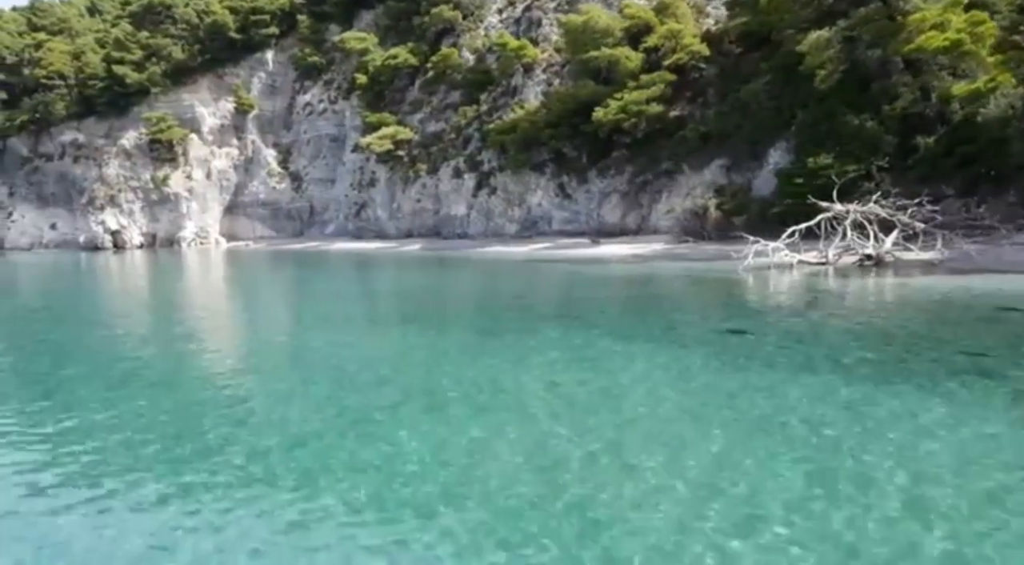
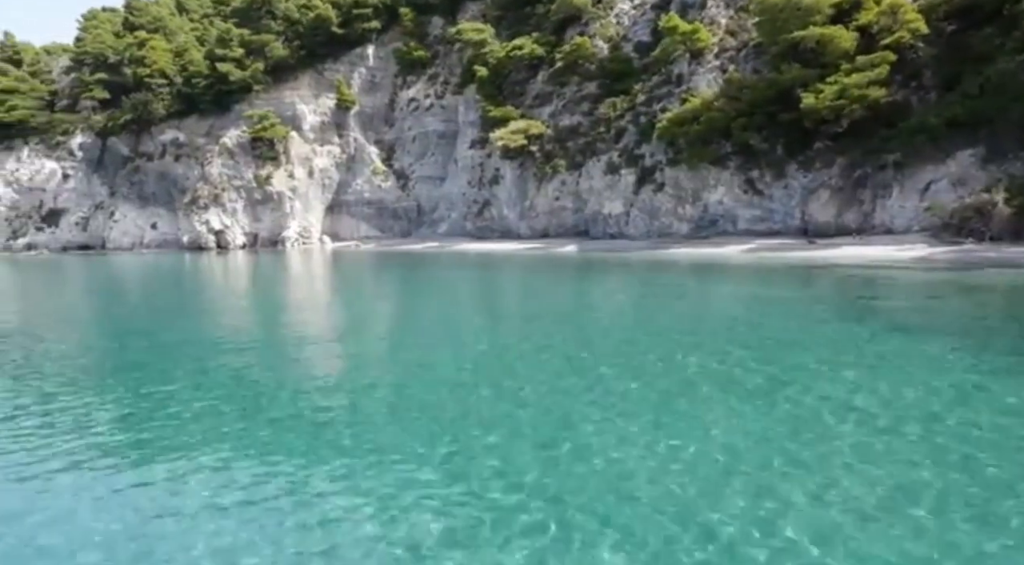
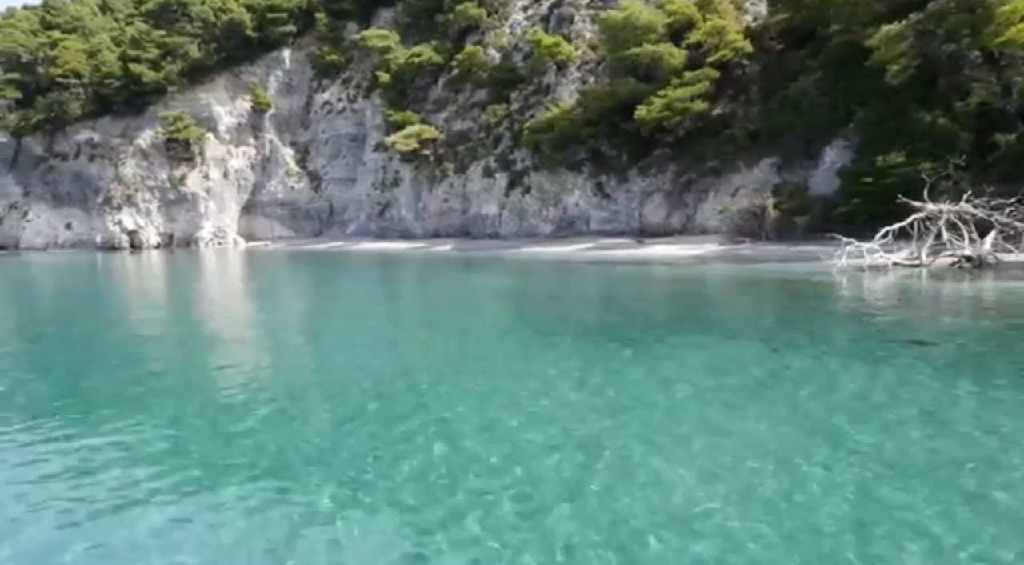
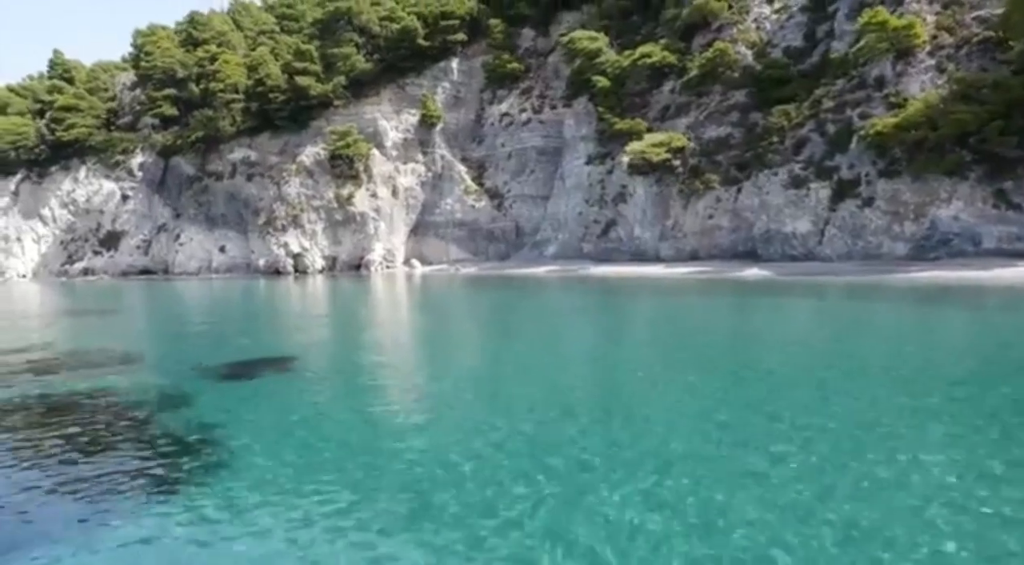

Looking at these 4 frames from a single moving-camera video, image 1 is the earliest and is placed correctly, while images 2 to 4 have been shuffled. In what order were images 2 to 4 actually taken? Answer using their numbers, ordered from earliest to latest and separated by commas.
3, 2, 4
